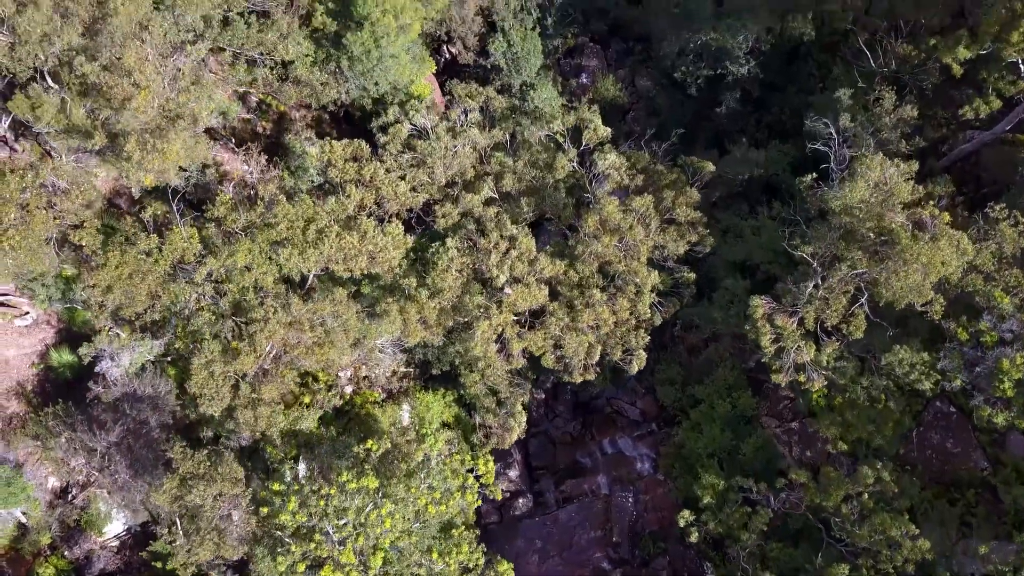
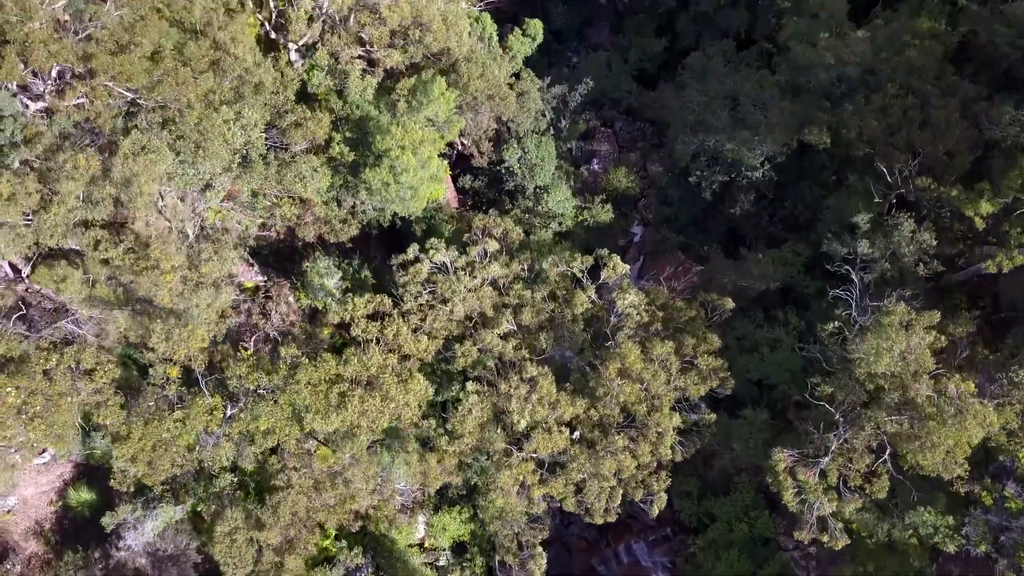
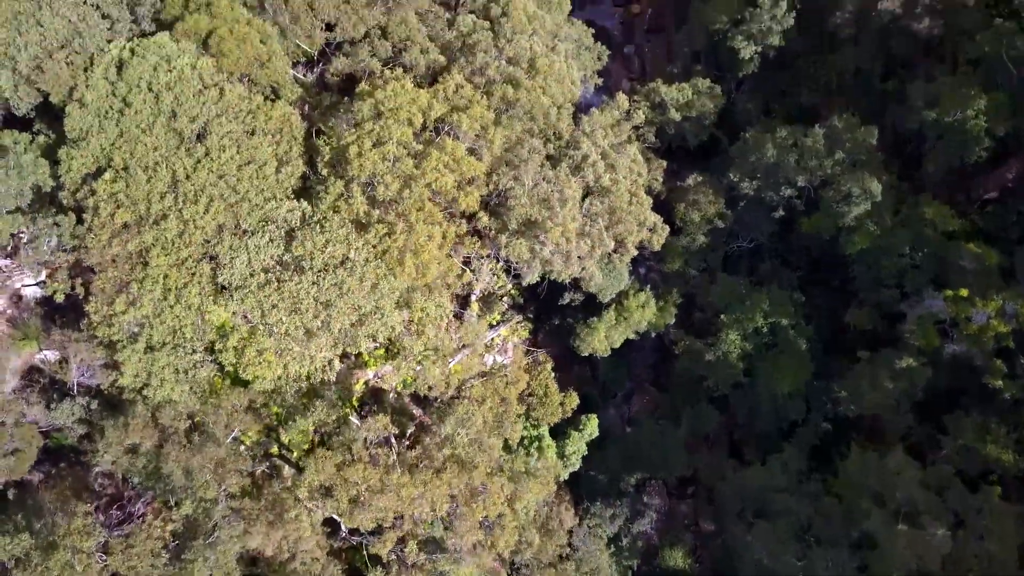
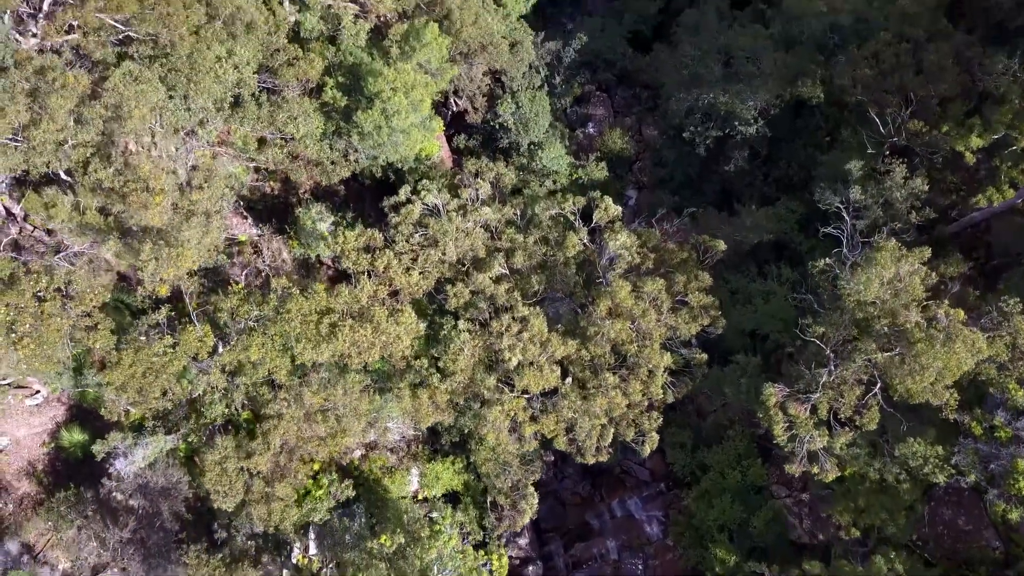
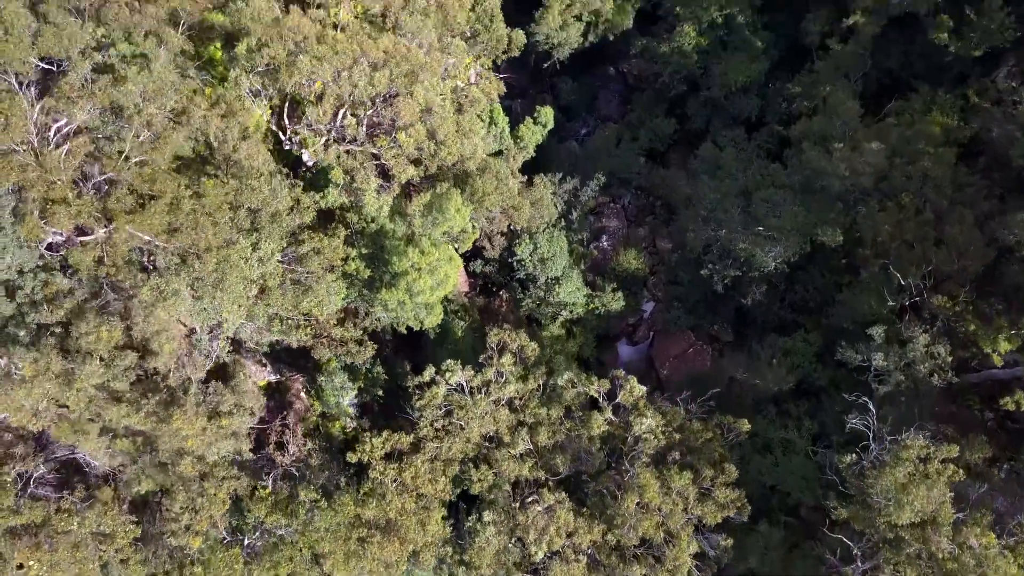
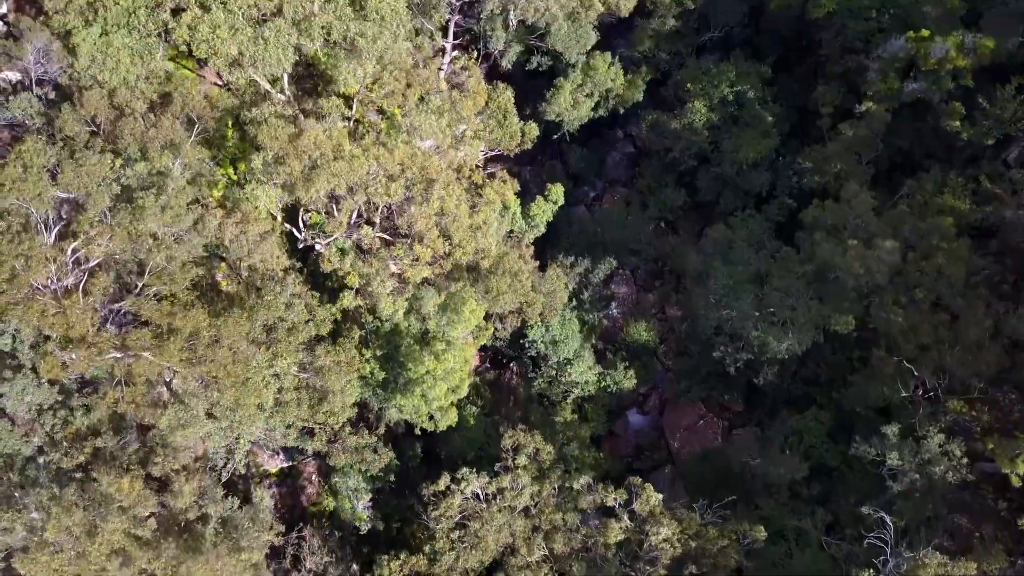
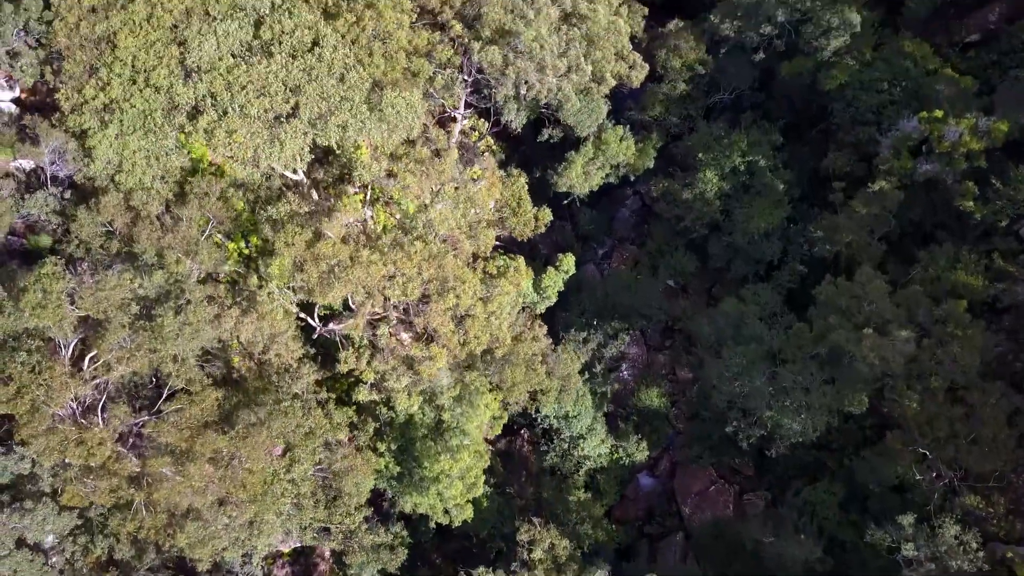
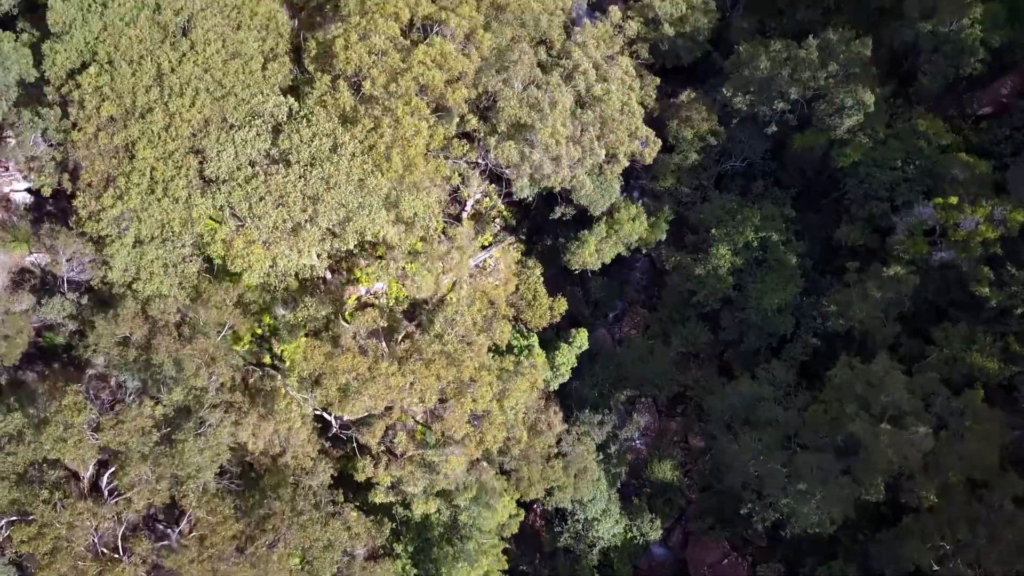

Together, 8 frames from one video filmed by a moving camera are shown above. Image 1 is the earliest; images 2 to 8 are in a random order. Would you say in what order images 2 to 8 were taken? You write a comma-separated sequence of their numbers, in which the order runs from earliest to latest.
4, 2, 5, 6, 7, 8, 3
